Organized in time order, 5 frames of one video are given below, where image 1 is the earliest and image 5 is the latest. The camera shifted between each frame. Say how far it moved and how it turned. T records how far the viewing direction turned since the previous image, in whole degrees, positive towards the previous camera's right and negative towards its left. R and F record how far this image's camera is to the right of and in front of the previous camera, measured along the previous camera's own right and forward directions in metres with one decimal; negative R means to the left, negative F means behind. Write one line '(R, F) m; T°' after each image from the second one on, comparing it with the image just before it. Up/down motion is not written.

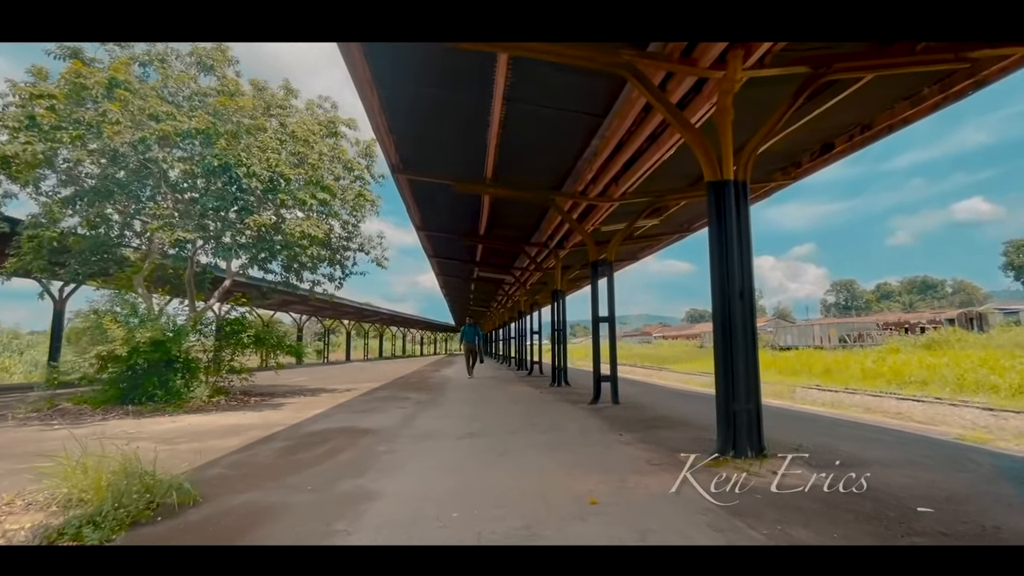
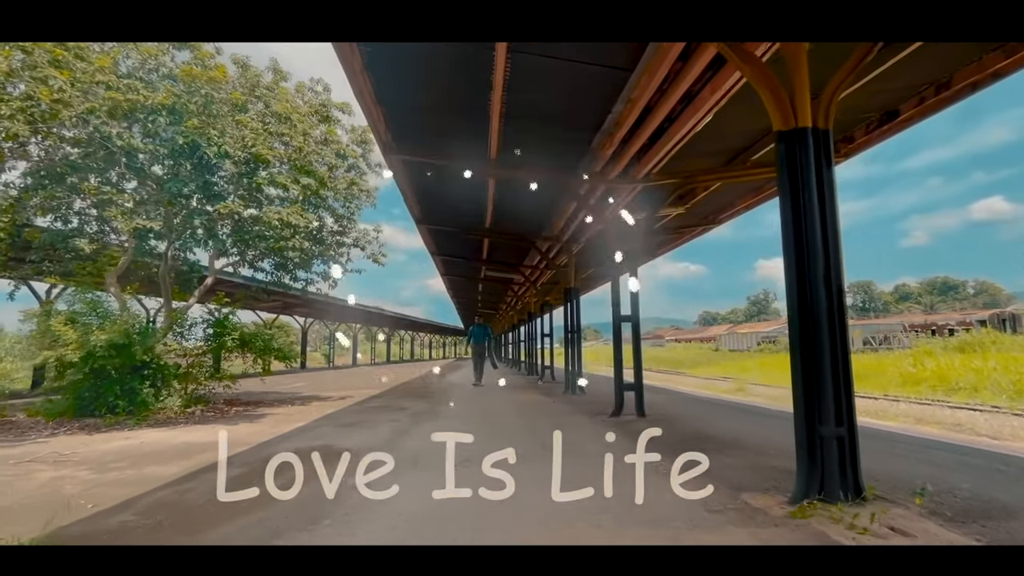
(0.0, +0.6) m; -1°
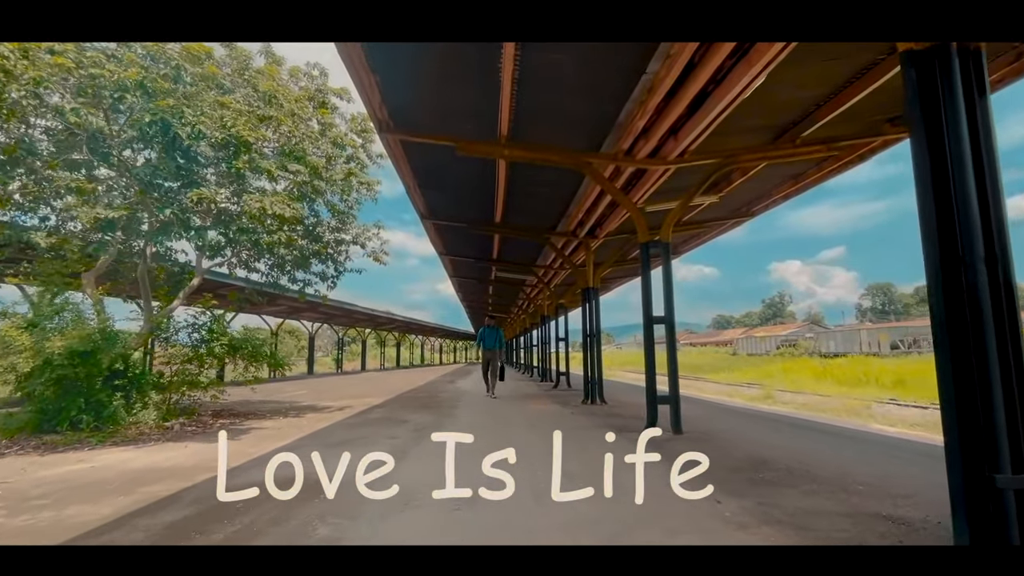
(0.0, +0.5) m; -1°
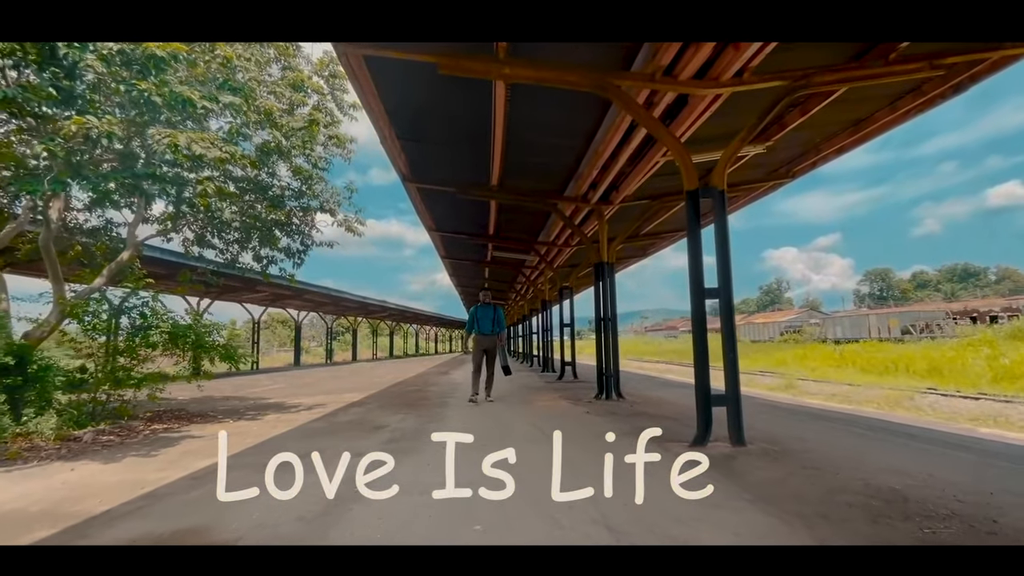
(0.0, +0.9) m; +1°
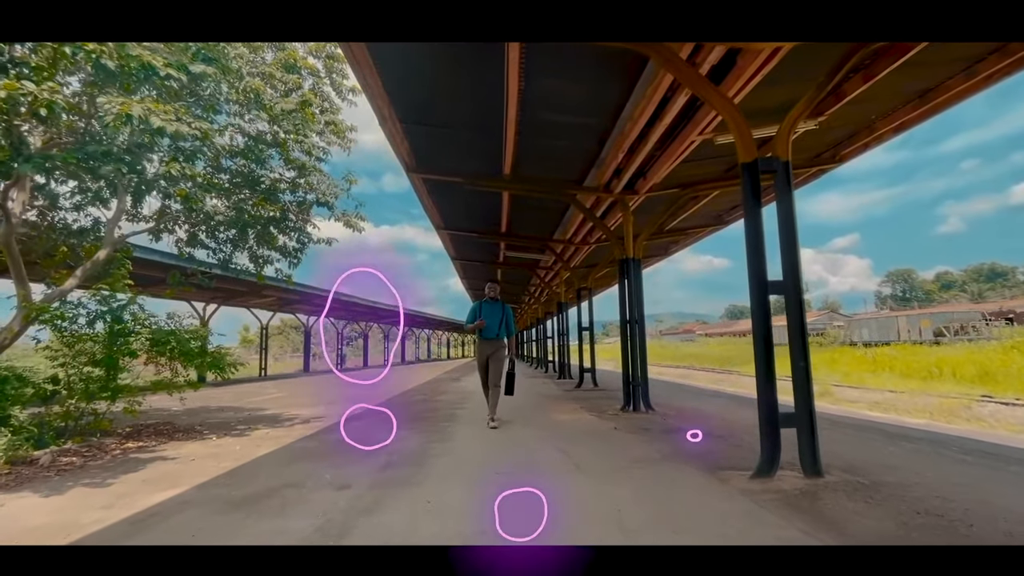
(0.0, +0.5) m; -1°
